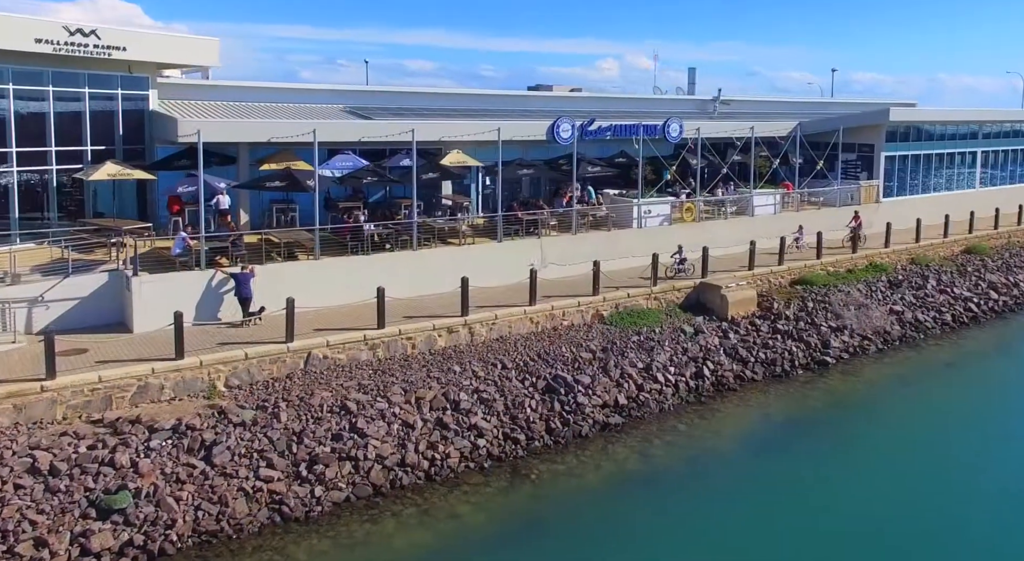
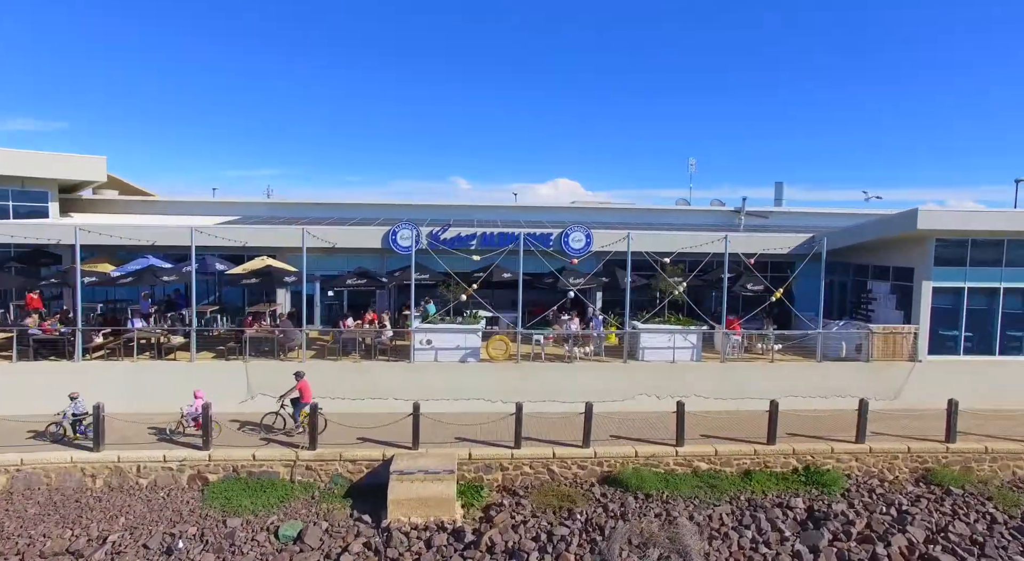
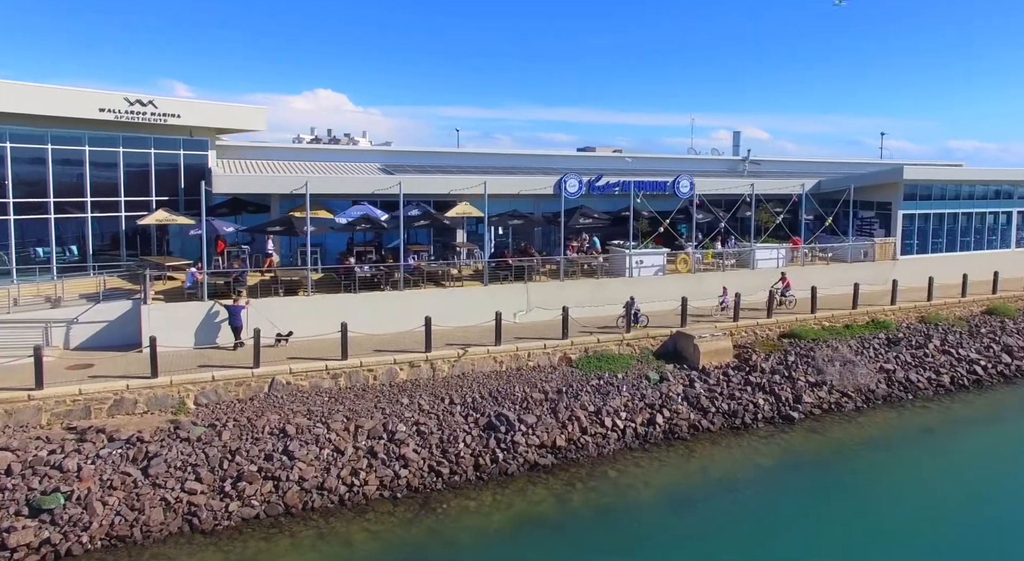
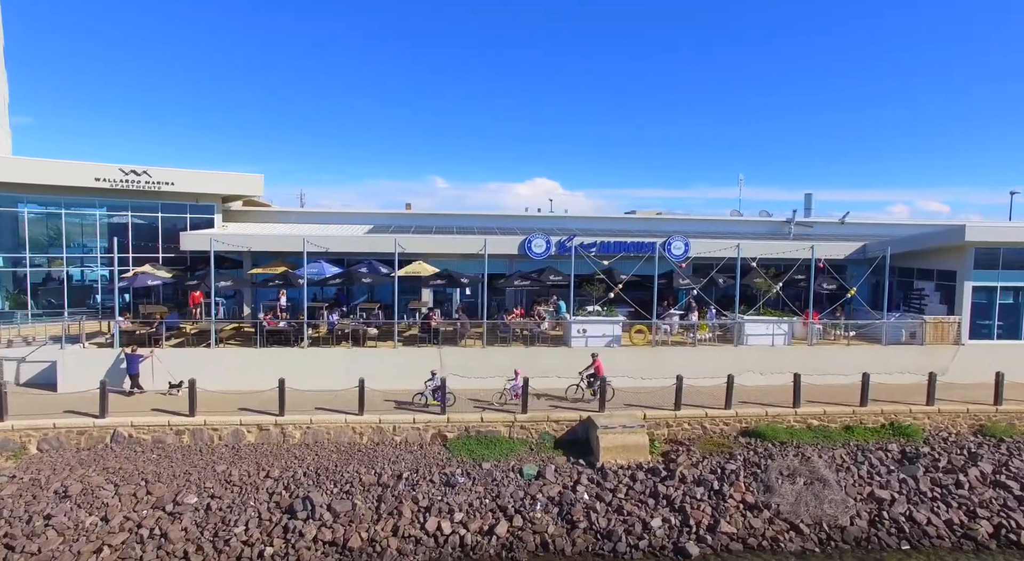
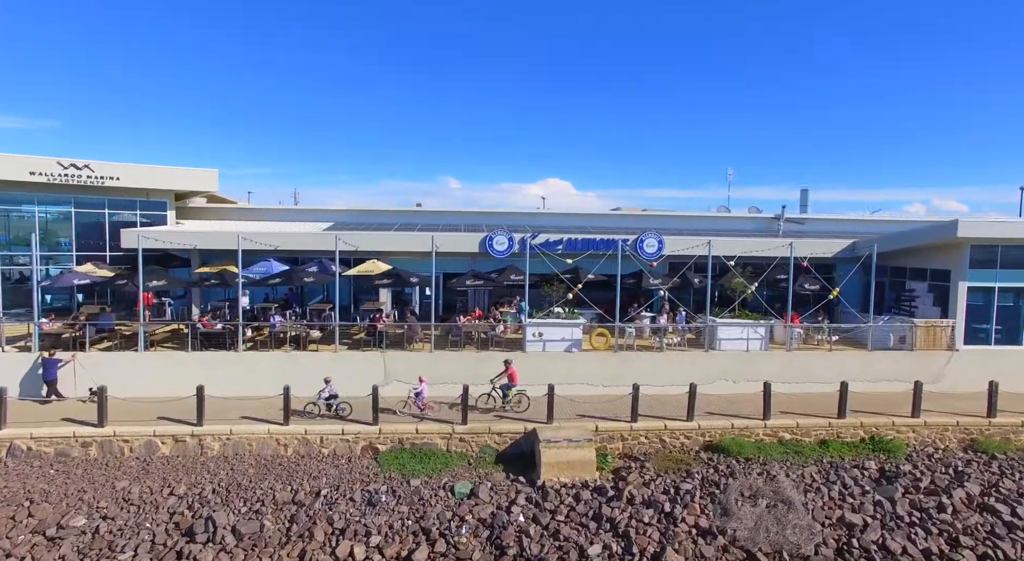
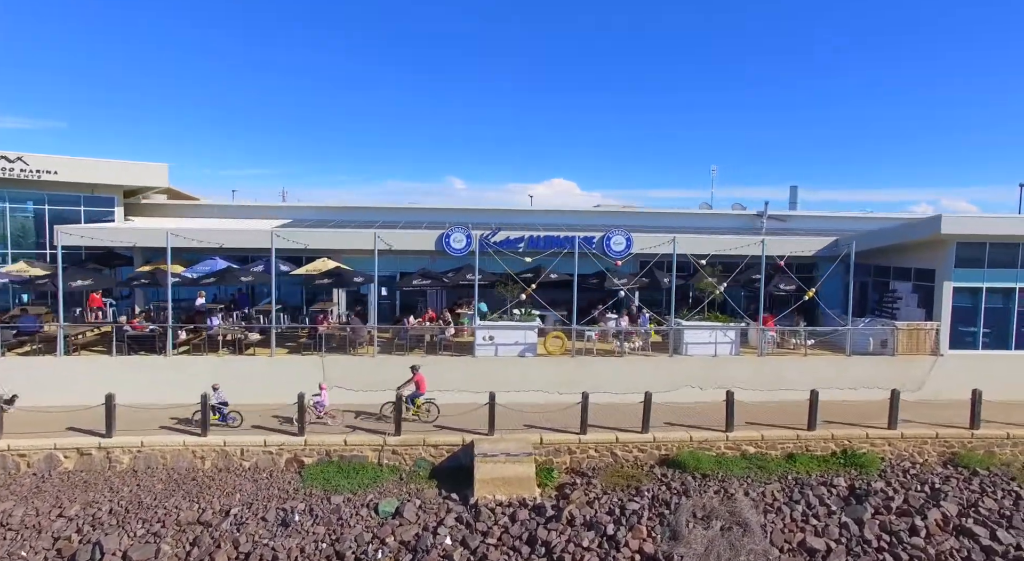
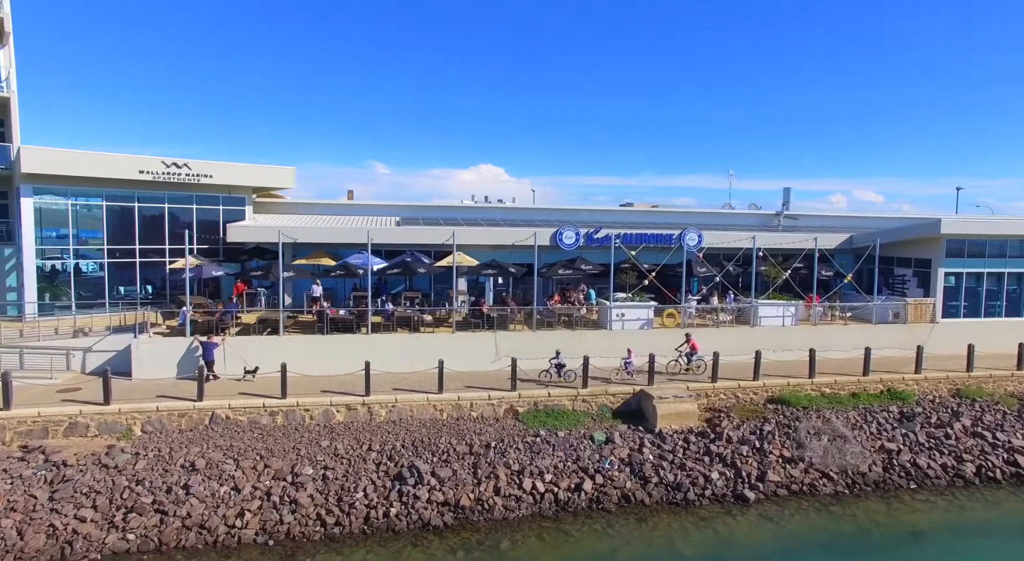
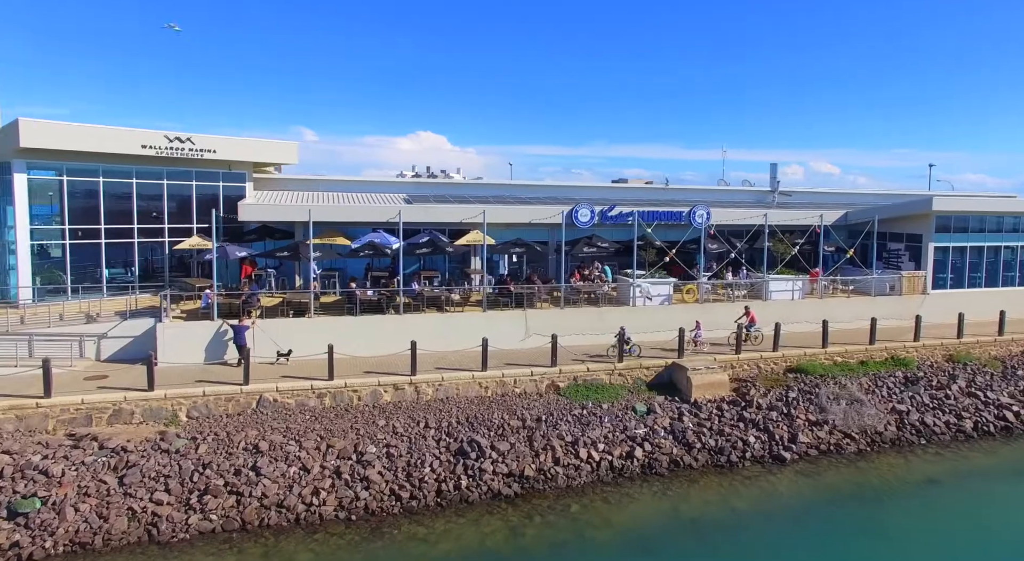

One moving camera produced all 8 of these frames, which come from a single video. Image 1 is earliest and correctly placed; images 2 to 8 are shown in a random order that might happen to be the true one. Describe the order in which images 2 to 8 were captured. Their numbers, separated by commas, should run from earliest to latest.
3, 8, 7, 4, 5, 6, 2
